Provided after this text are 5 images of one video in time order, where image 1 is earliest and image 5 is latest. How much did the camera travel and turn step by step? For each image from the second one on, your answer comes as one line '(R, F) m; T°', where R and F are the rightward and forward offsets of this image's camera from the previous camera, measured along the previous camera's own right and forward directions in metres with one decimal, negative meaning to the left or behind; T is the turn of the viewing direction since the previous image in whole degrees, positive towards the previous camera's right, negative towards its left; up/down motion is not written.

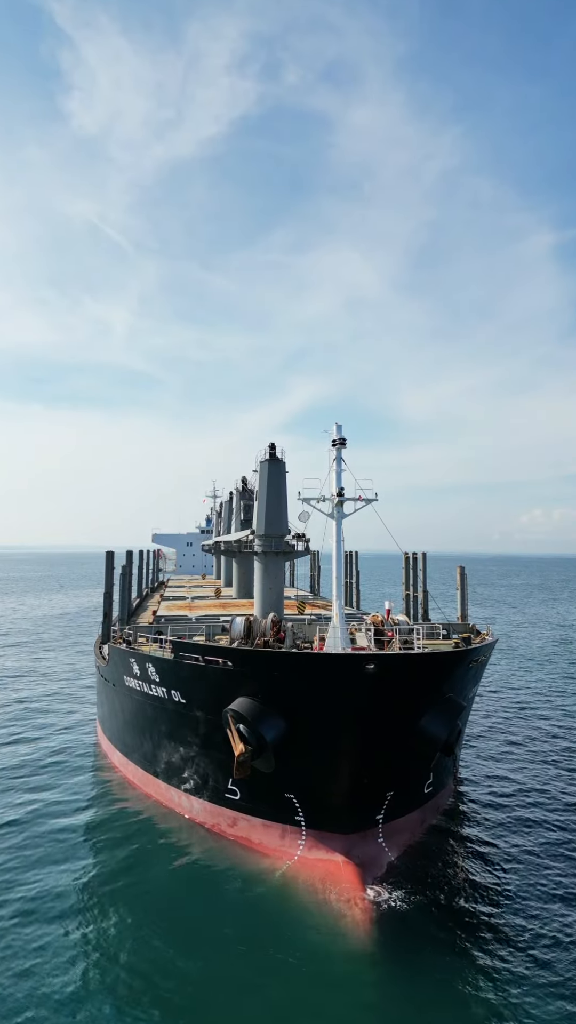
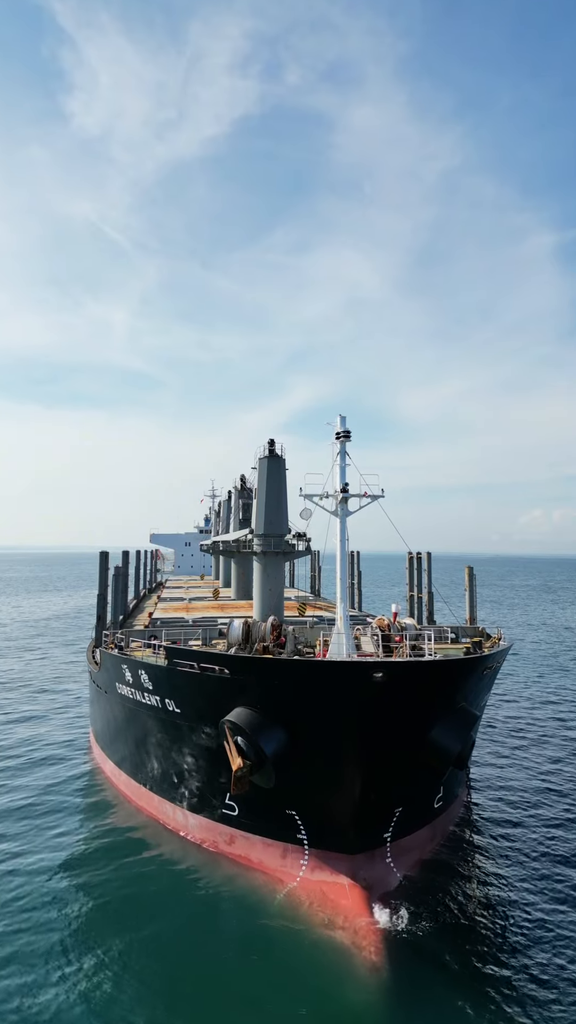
(0.0, +0.8) m; 0°
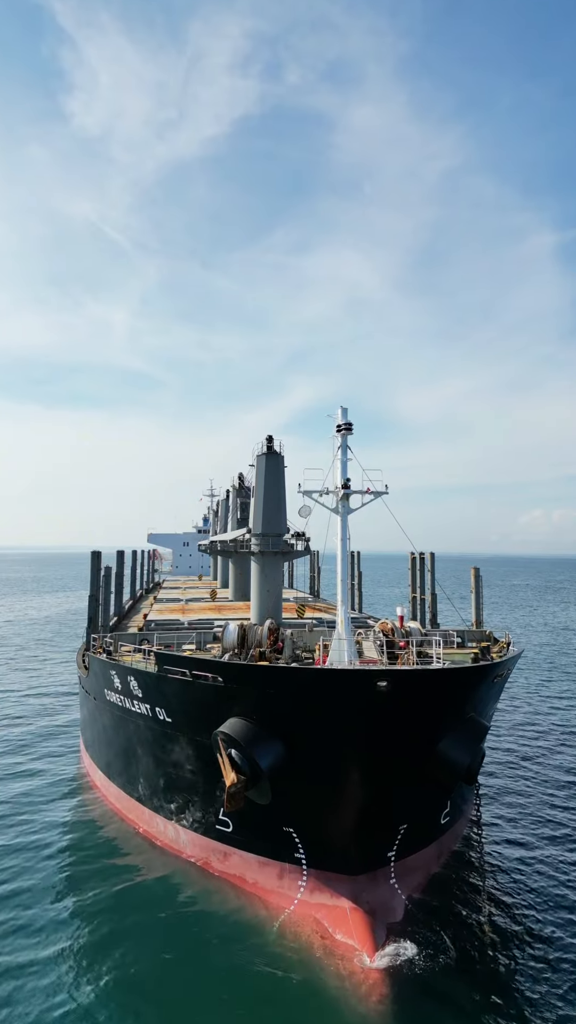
(0.0, +0.7) m; 0°
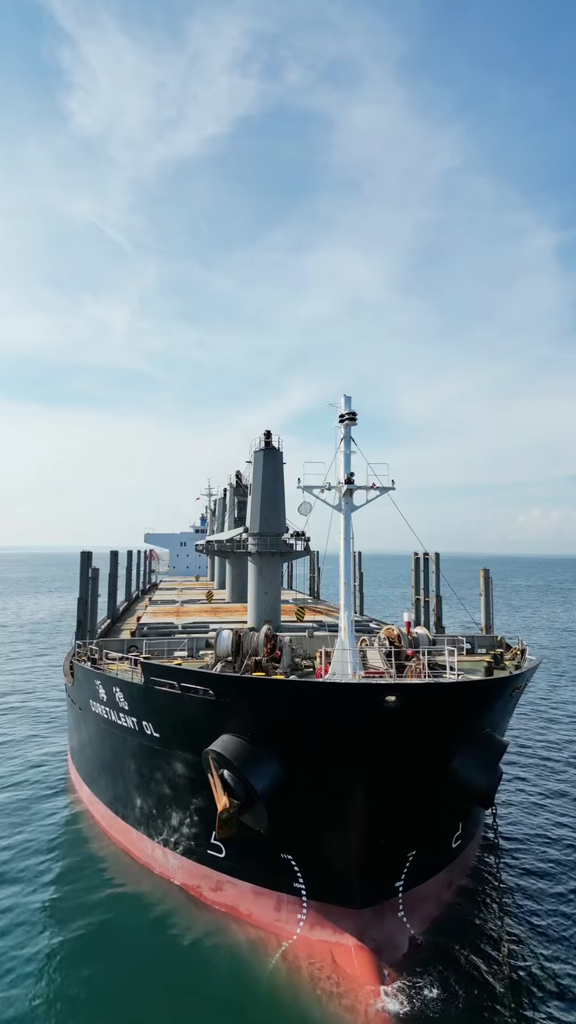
(0.0, +0.9) m; 0°
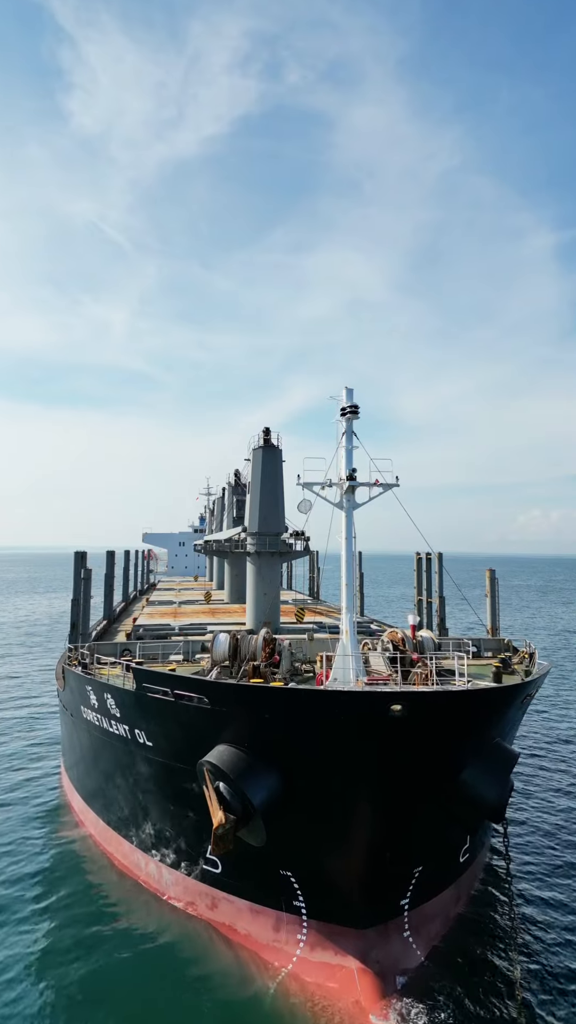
(0.0, +0.5) m; 0°
